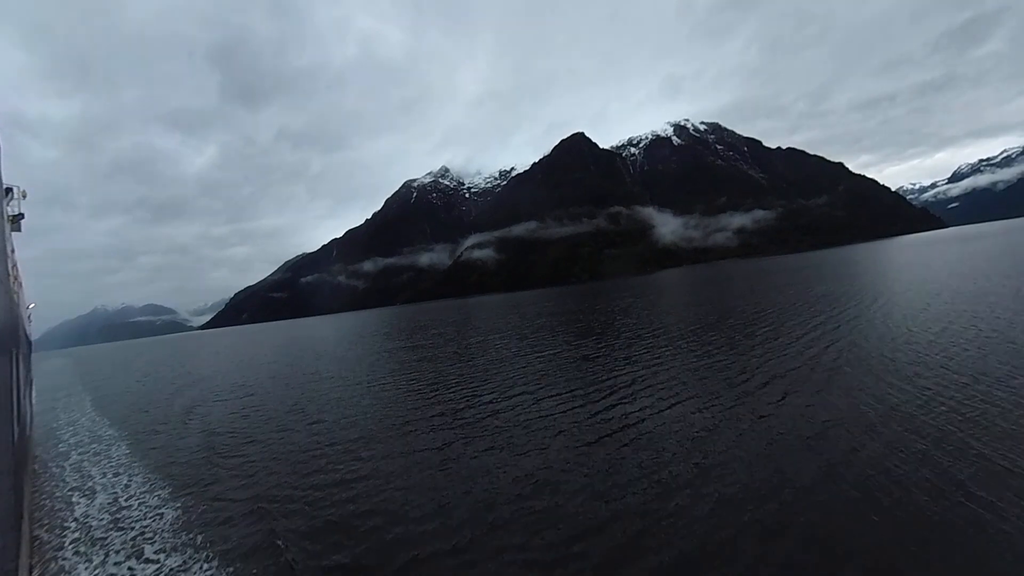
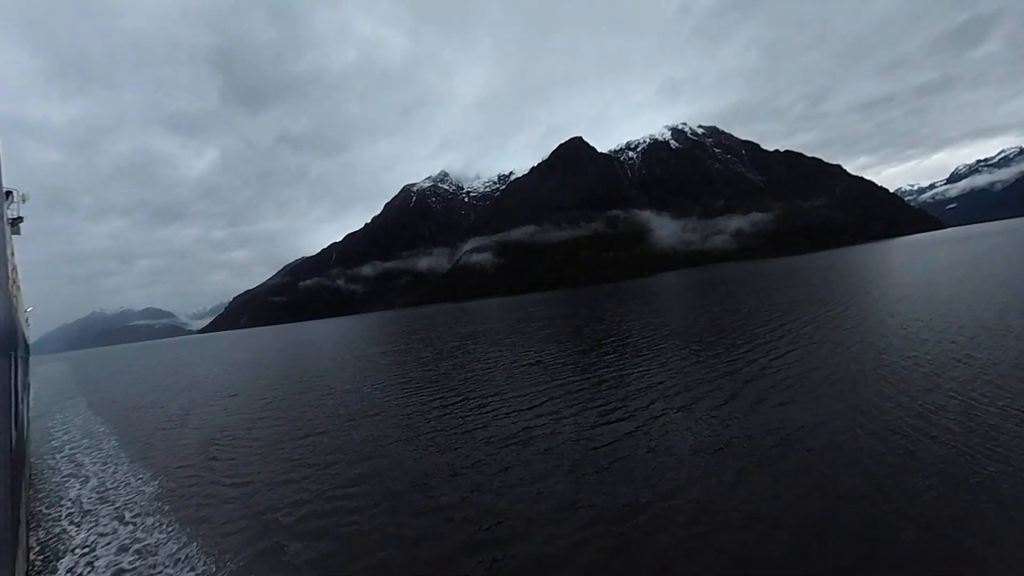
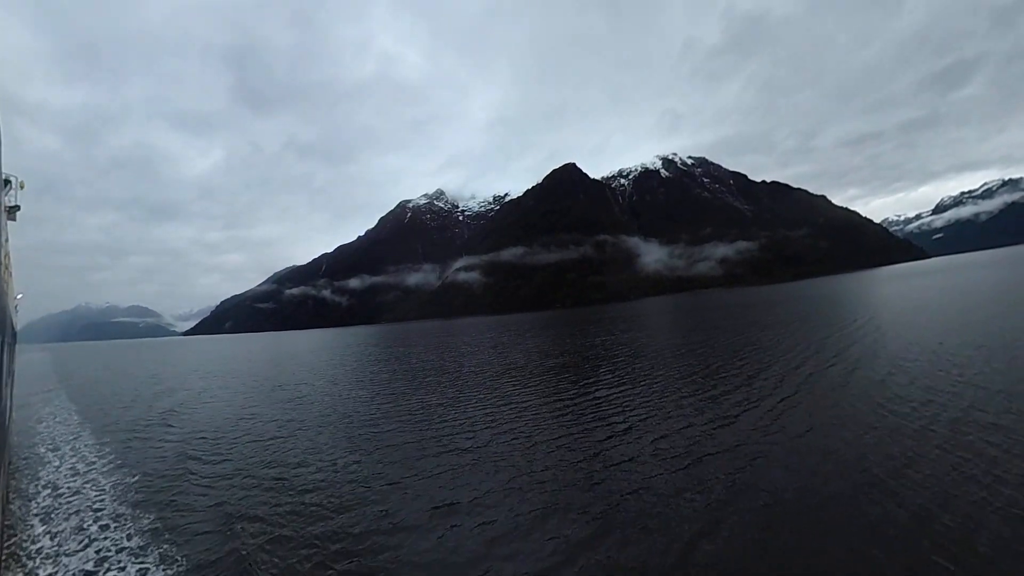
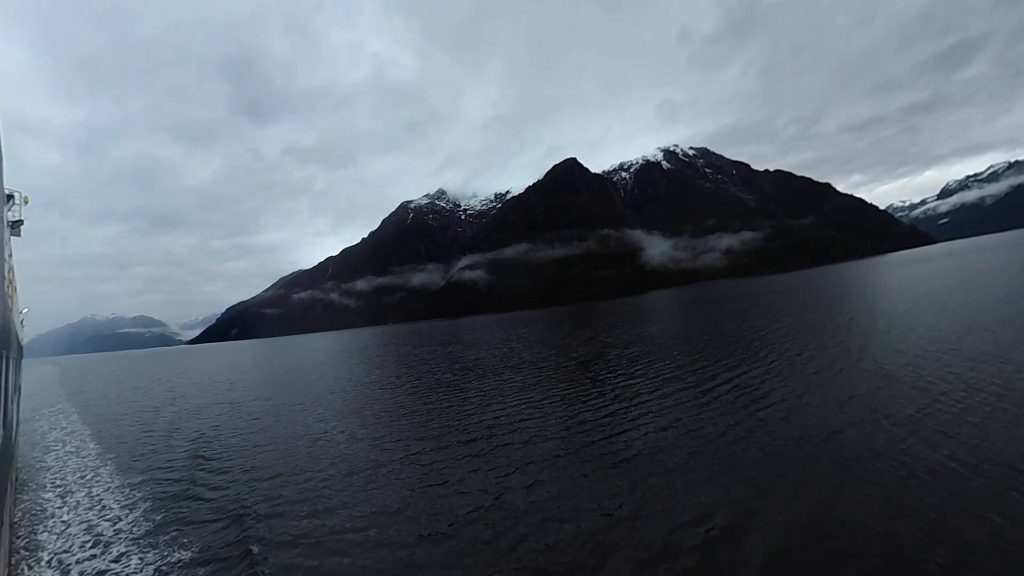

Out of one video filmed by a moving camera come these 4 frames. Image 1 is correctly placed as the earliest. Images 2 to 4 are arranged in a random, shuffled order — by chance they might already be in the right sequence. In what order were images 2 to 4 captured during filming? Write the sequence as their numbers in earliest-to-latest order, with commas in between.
2, 4, 3
